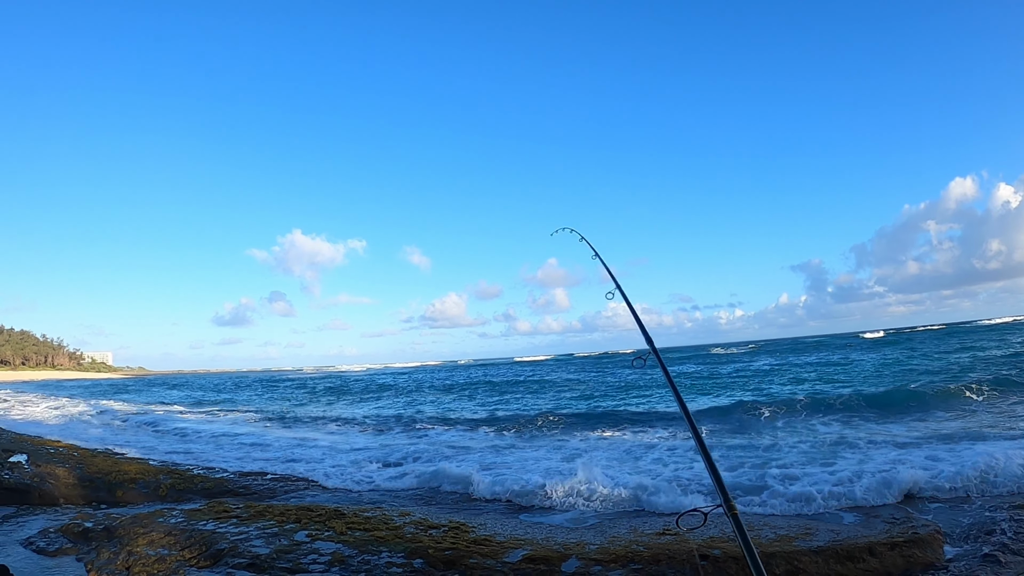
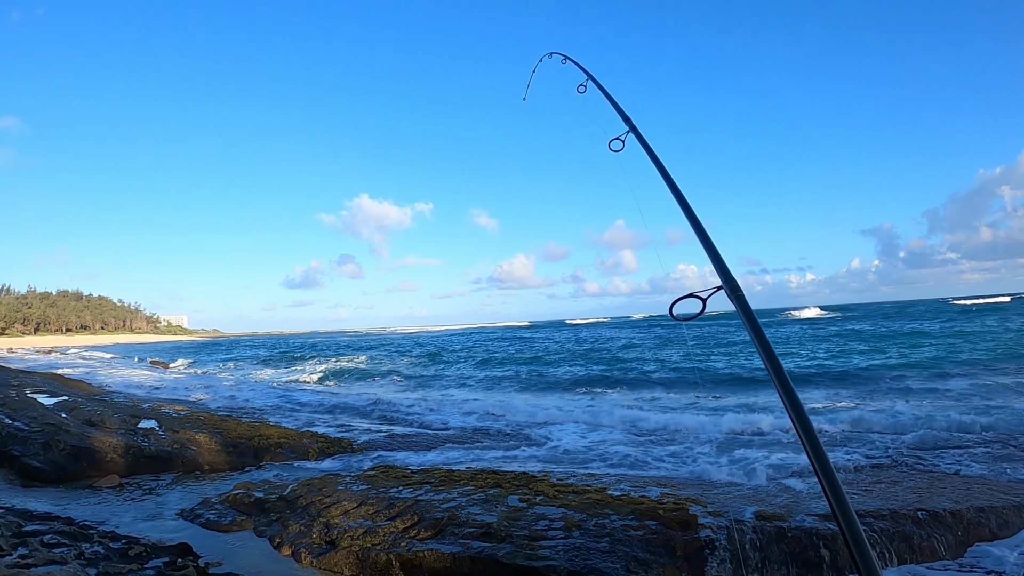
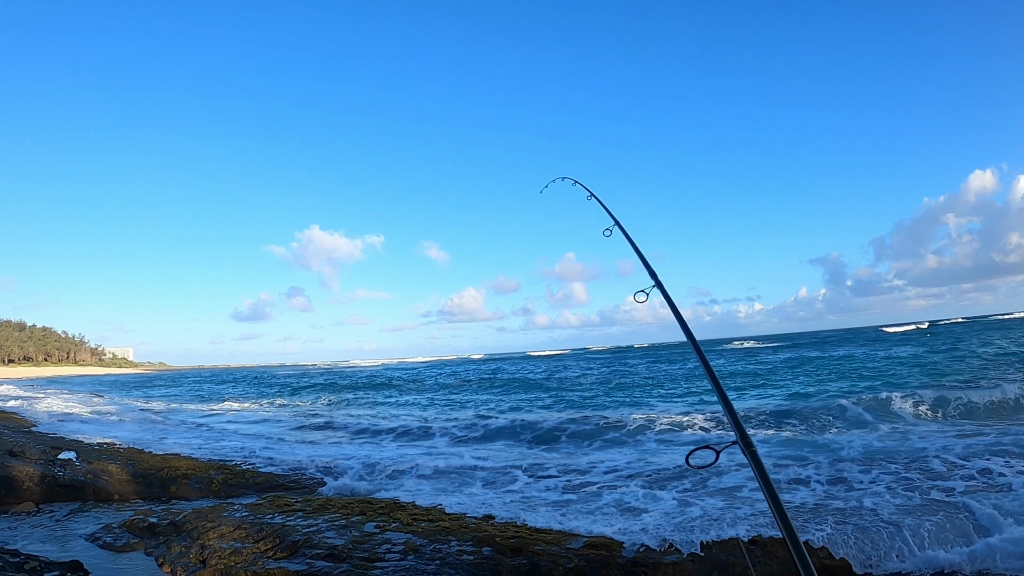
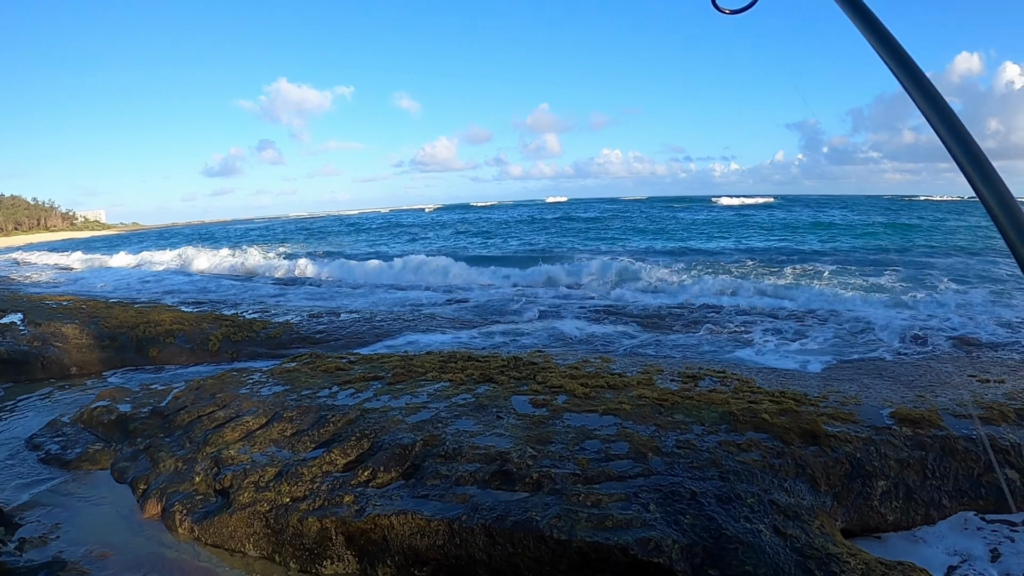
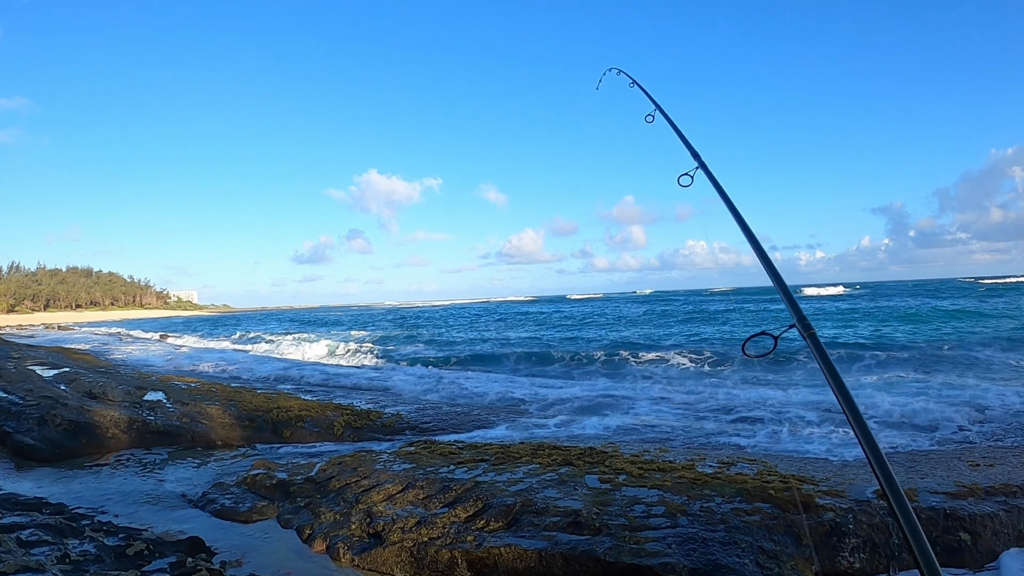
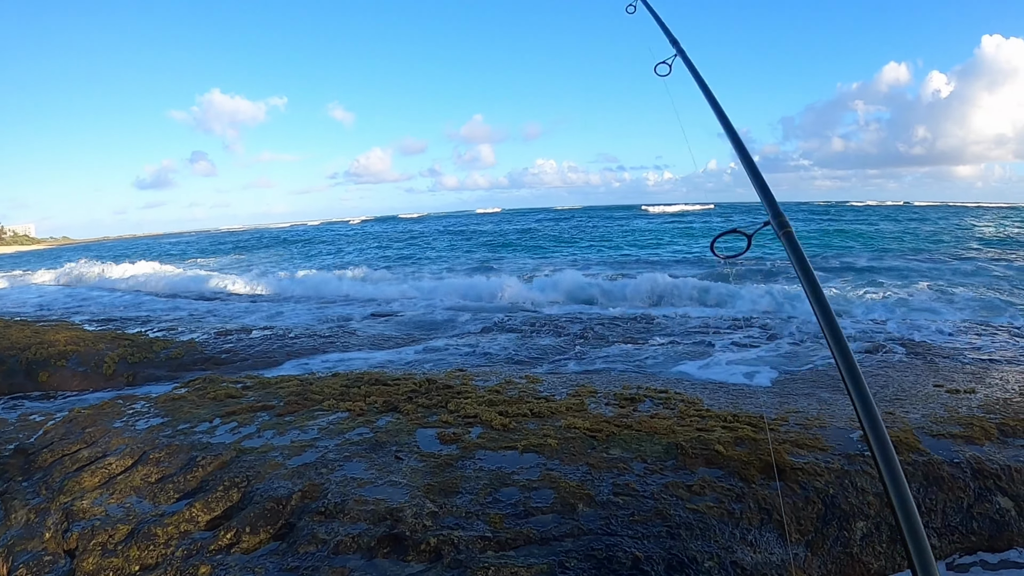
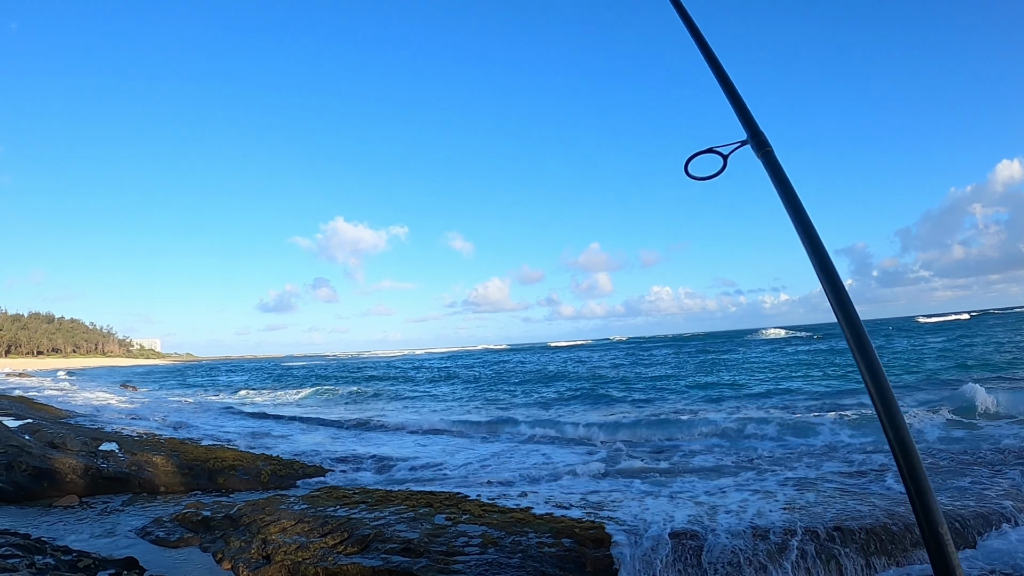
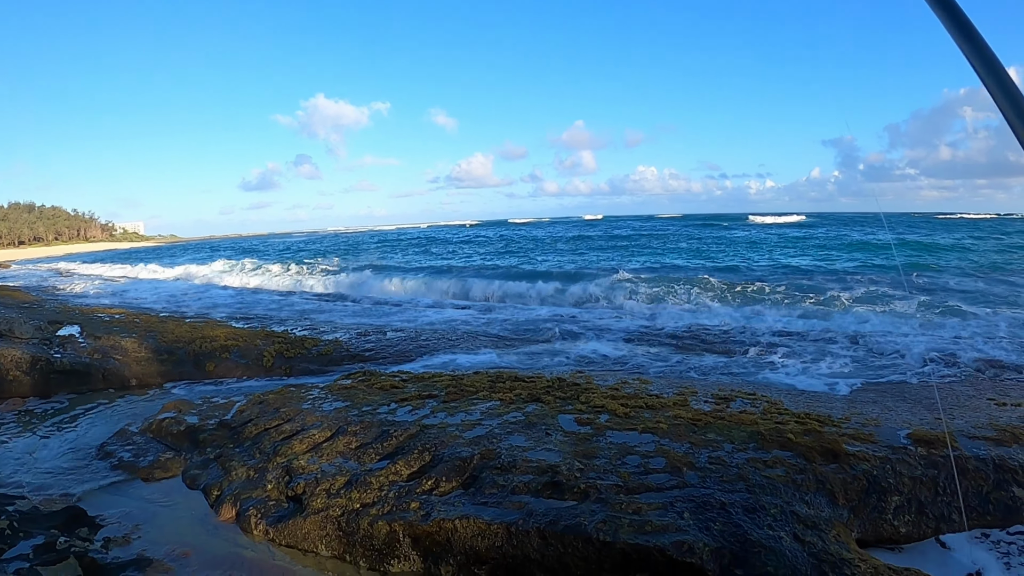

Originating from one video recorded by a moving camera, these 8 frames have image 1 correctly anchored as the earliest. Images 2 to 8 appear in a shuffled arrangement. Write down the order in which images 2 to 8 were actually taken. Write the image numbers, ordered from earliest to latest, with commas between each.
3, 7, 2, 5, 8, 4, 6
